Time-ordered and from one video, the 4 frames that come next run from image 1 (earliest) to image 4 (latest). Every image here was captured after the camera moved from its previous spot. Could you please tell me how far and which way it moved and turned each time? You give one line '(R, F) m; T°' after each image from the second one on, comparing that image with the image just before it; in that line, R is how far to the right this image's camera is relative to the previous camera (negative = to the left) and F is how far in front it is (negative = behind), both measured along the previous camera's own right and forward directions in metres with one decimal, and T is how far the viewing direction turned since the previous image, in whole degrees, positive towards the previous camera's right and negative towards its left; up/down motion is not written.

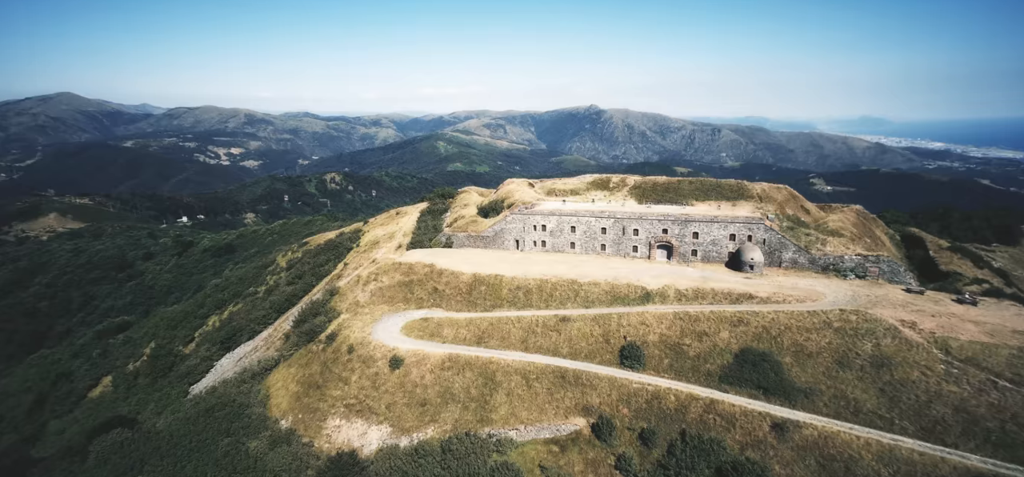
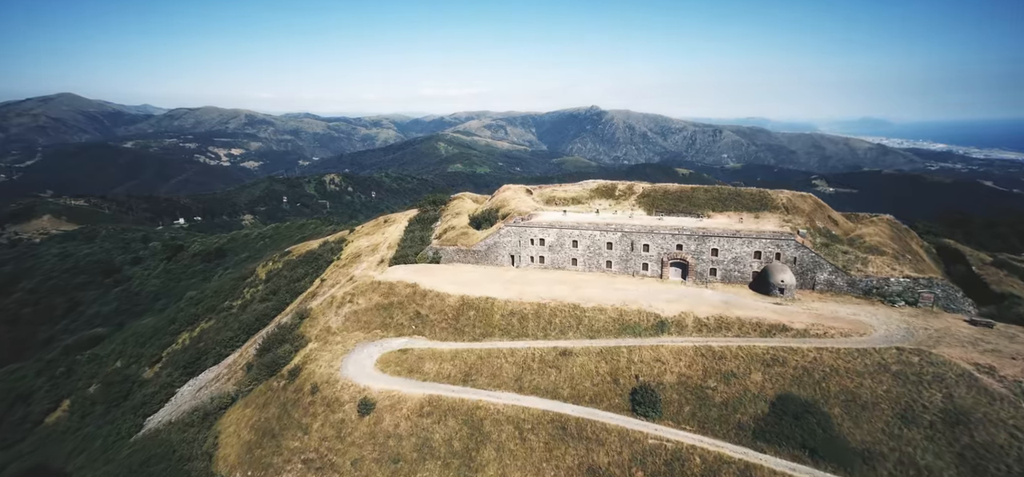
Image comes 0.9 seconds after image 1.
(+0.8, +7.7) m; 0°
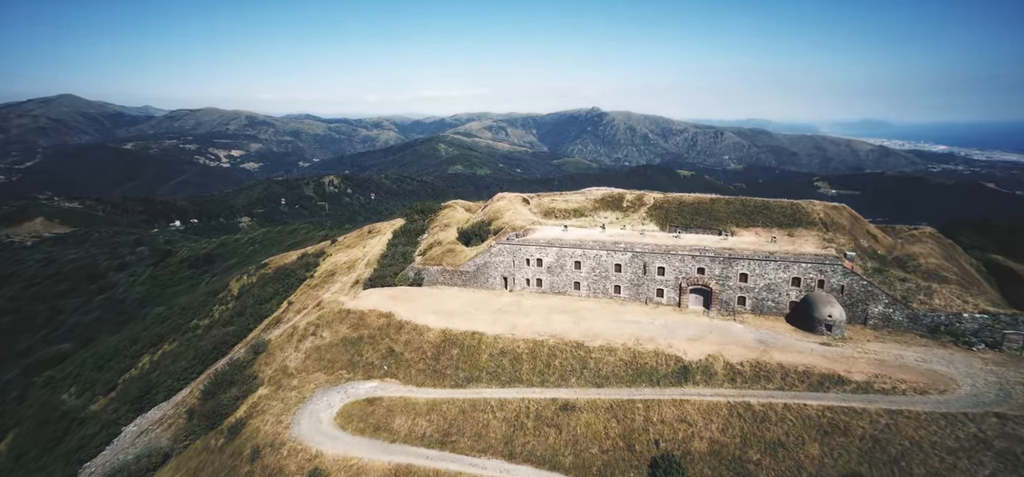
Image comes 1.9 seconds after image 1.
(+0.9, +8.6) m; 0°
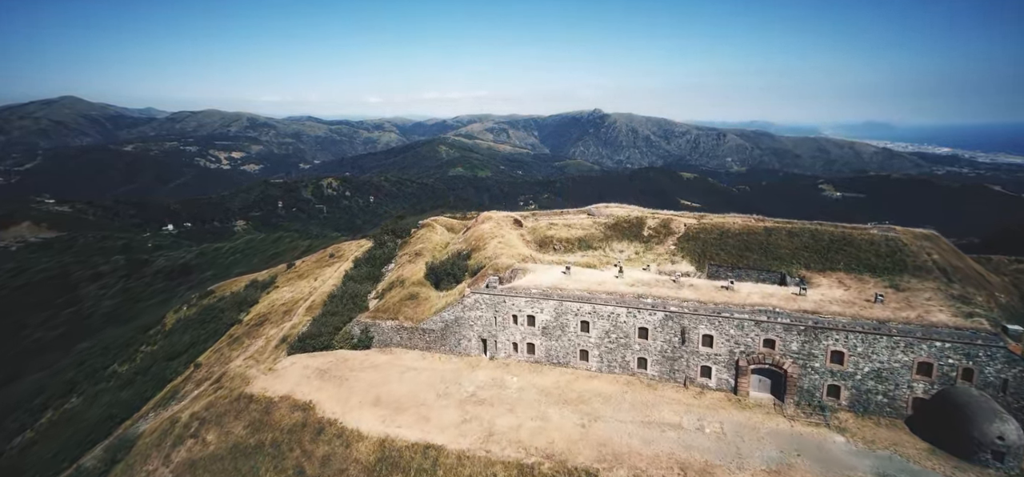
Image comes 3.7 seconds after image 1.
(+1.7, +15.8) m; 0°
